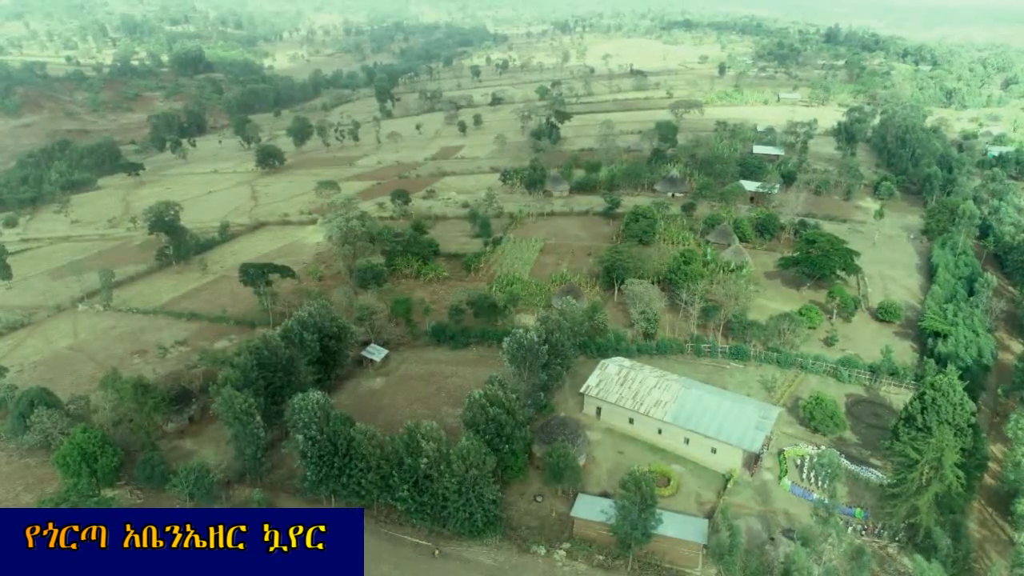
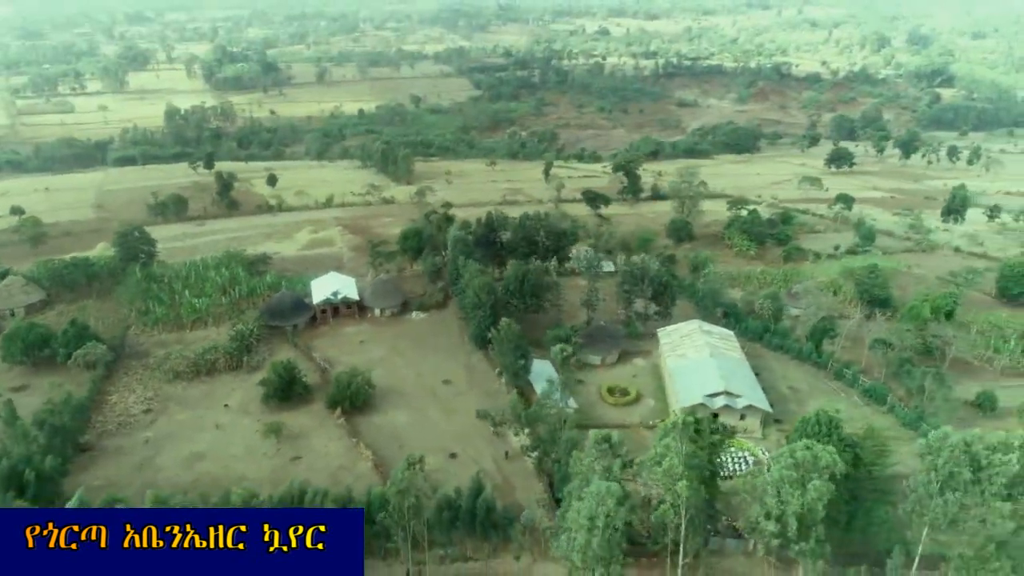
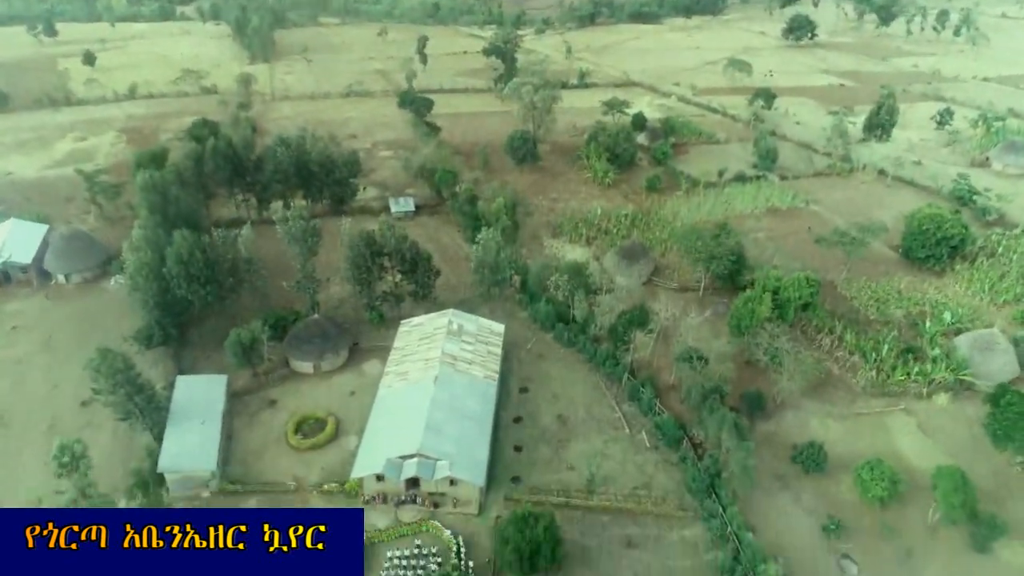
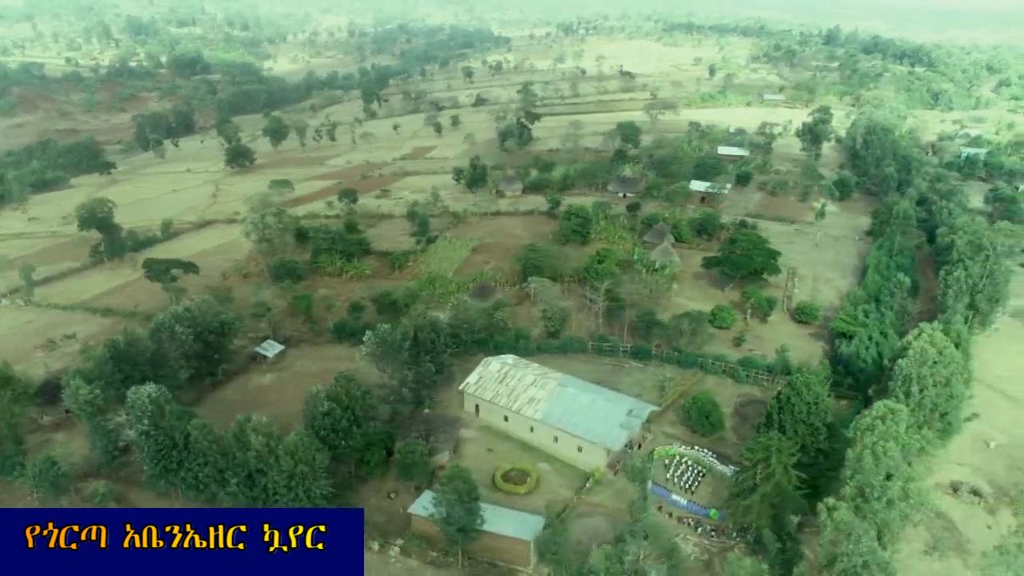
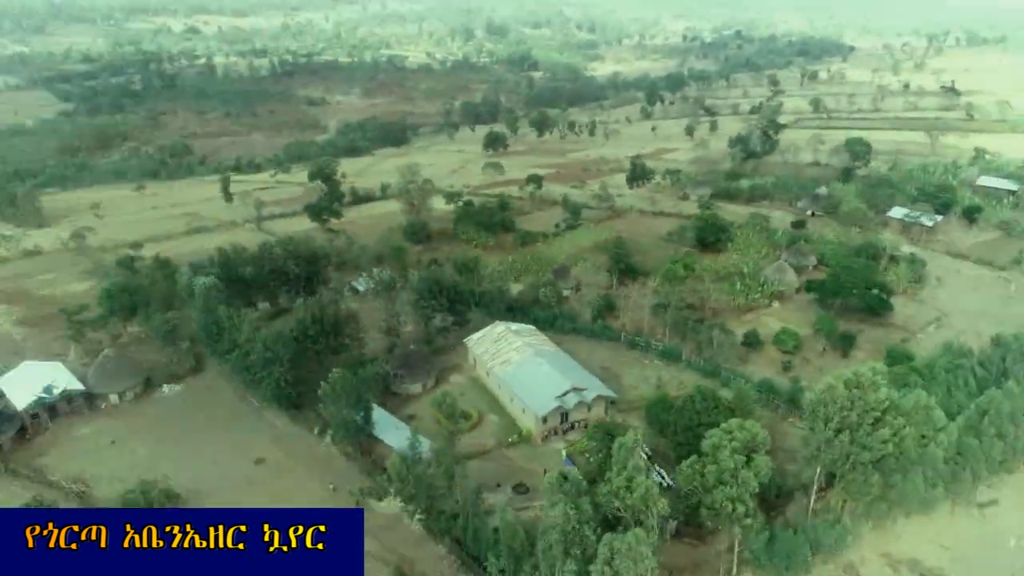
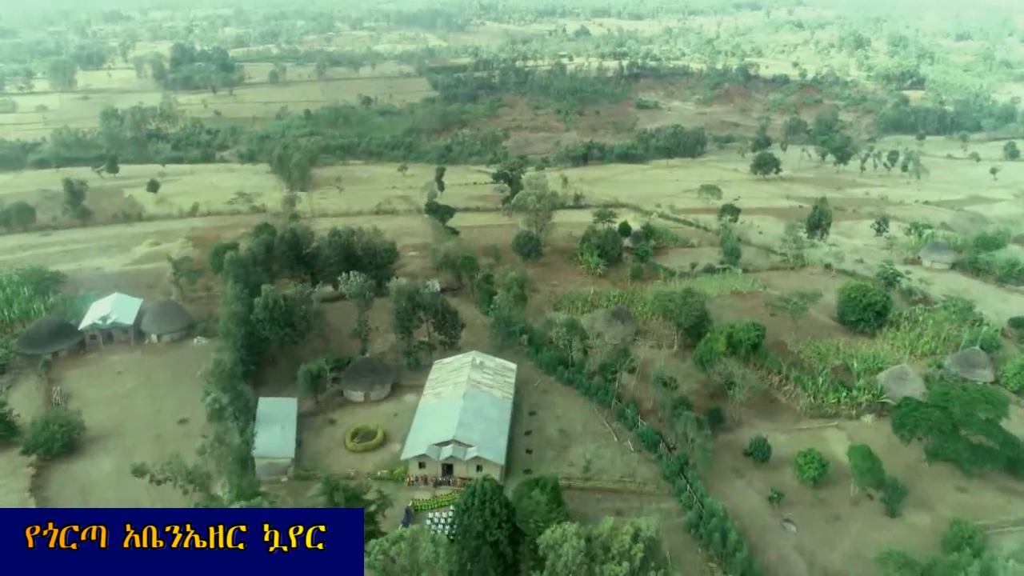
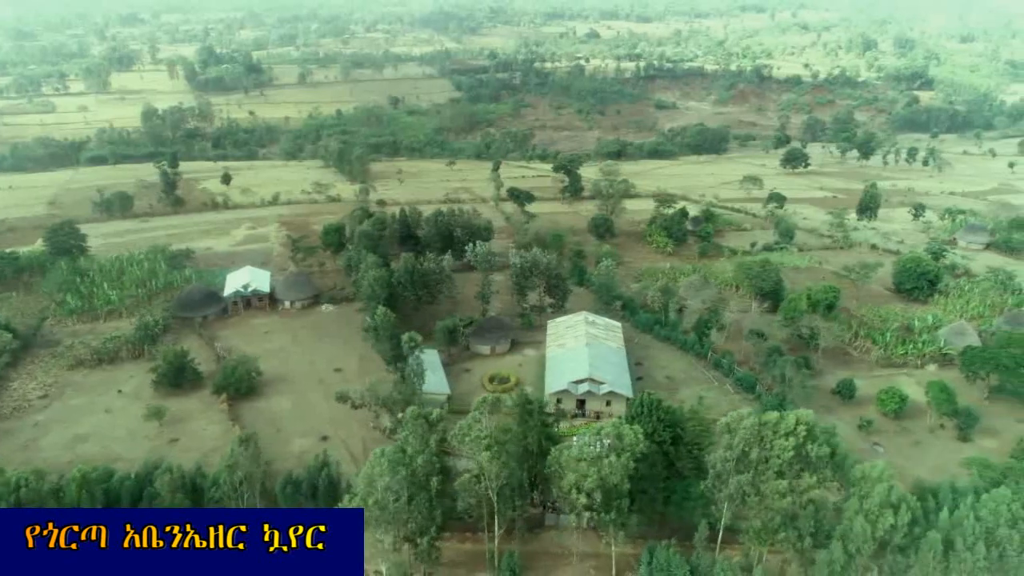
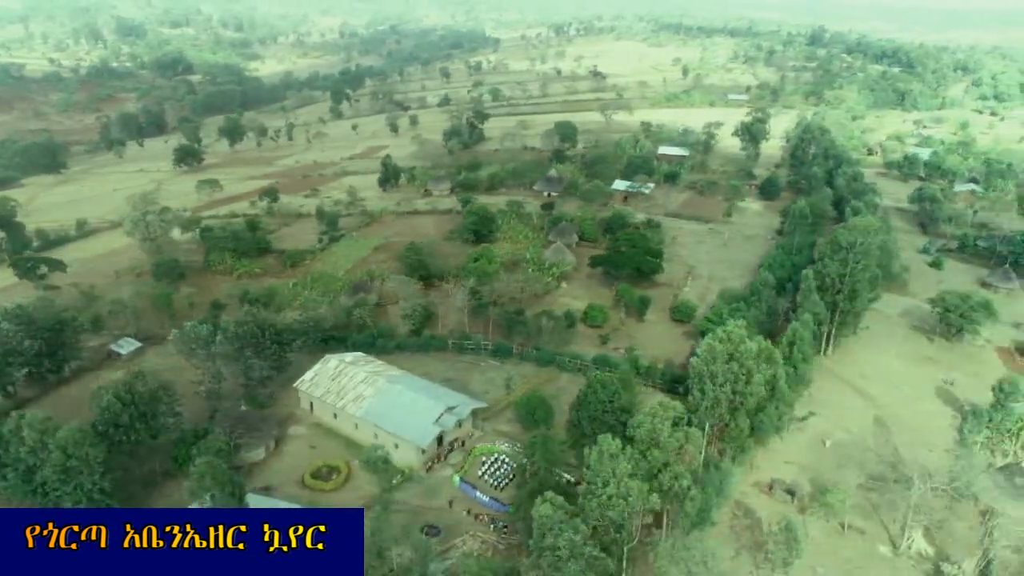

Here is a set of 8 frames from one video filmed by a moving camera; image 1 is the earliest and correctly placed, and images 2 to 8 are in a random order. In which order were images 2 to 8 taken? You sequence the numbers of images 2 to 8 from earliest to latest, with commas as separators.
4, 8, 5, 2, 7, 6, 3
